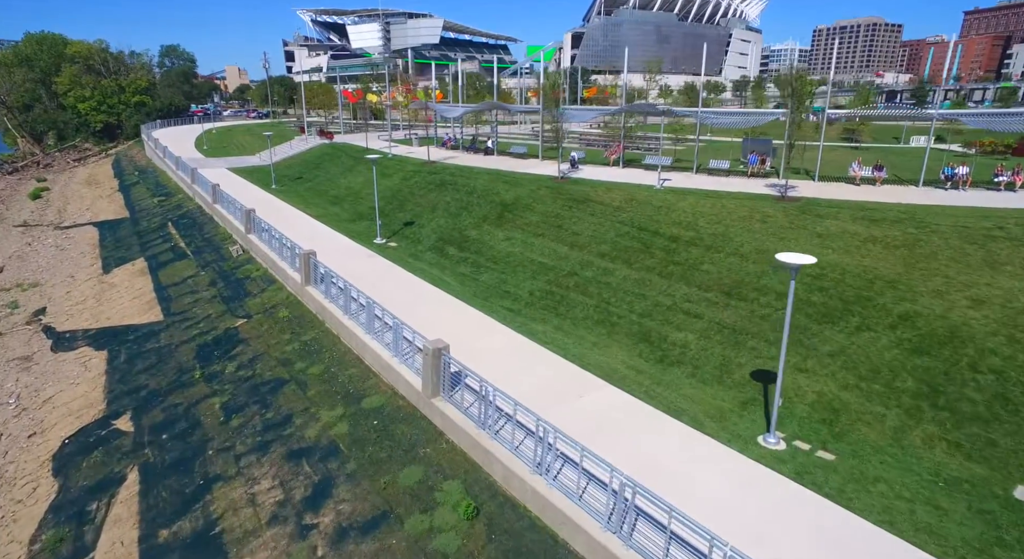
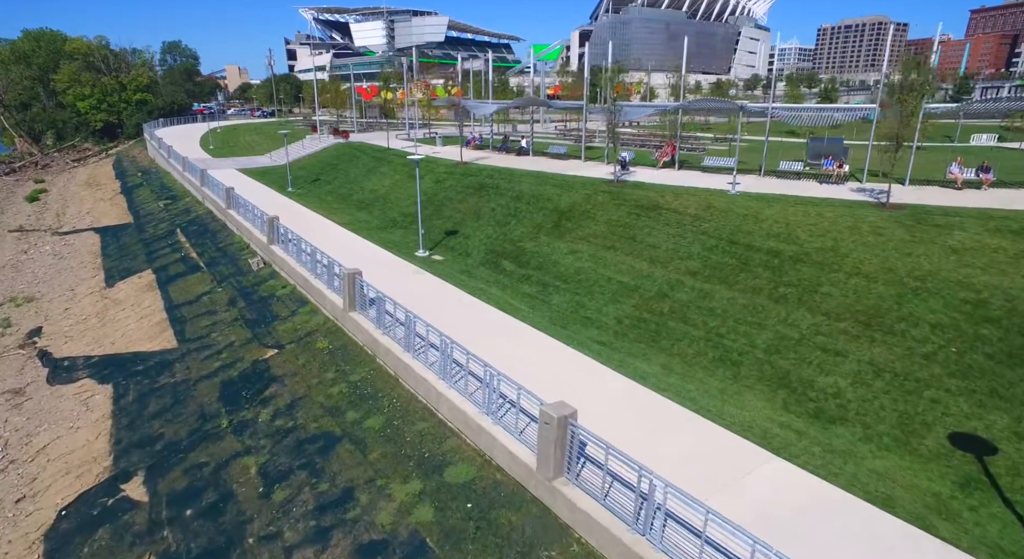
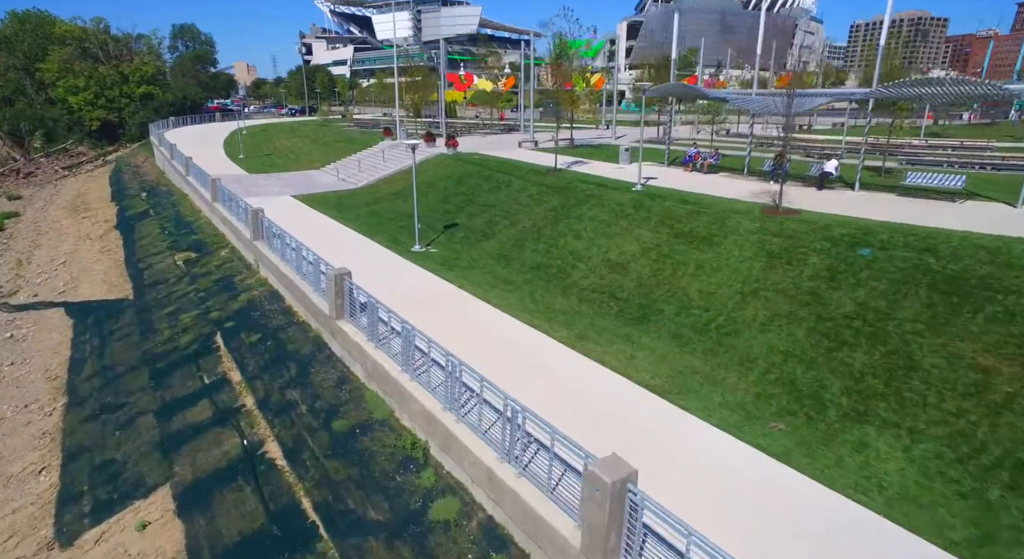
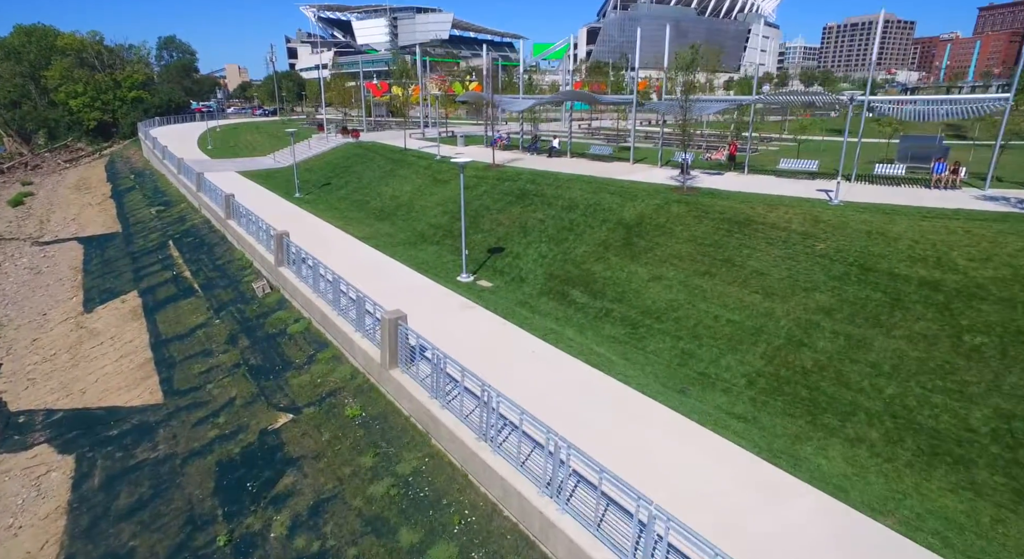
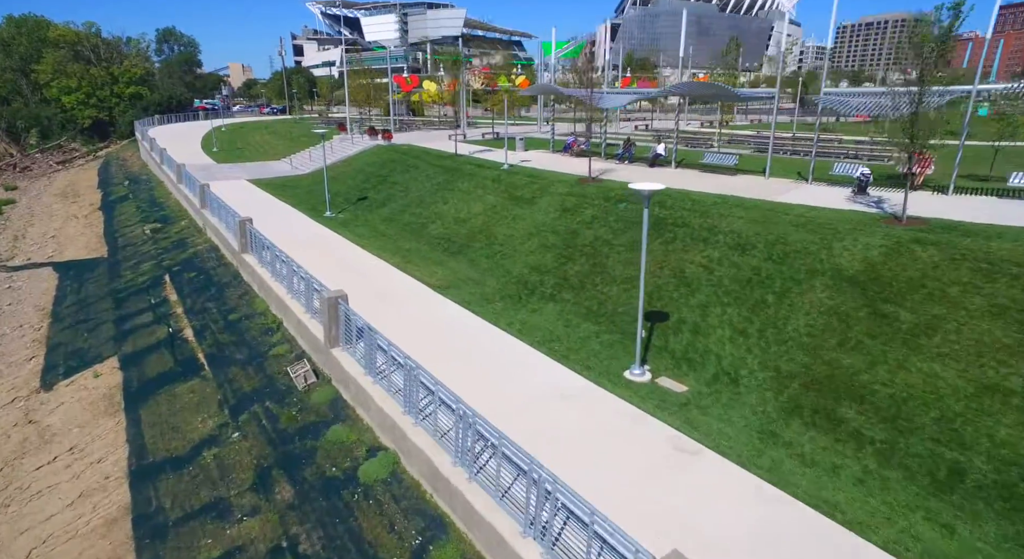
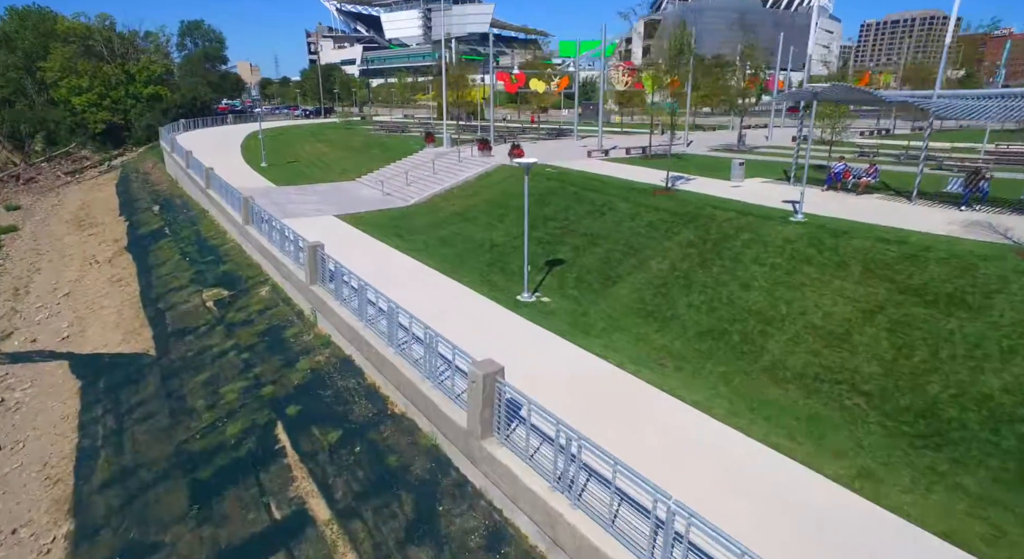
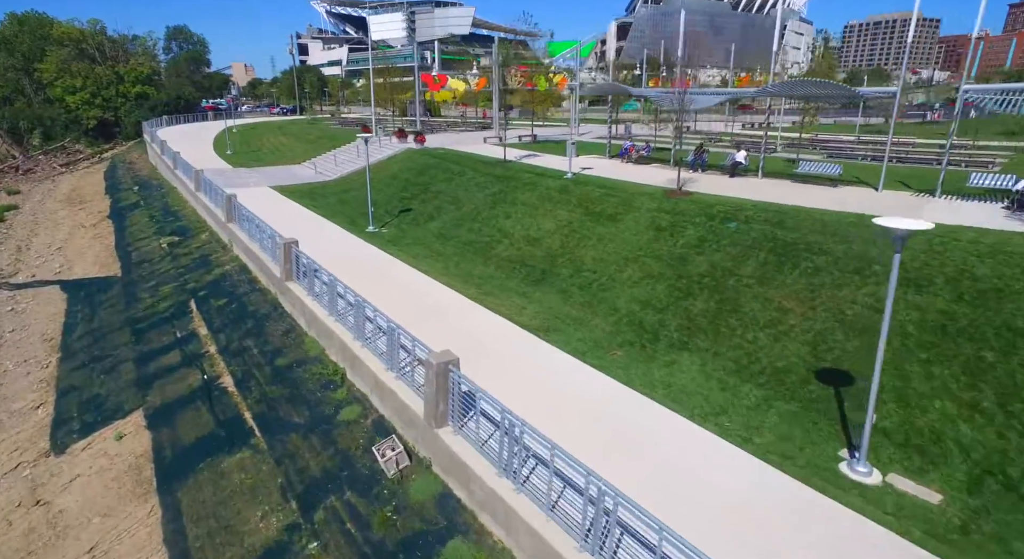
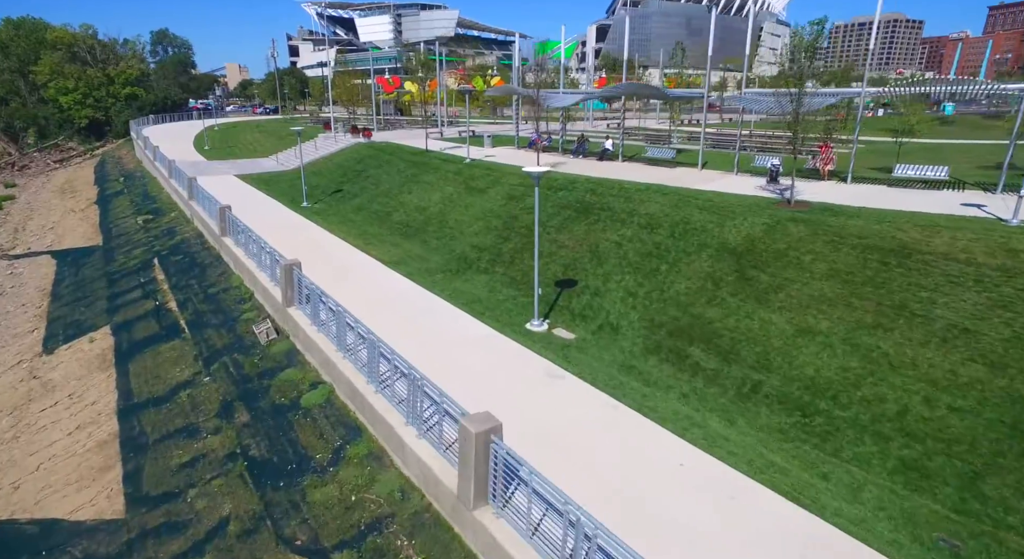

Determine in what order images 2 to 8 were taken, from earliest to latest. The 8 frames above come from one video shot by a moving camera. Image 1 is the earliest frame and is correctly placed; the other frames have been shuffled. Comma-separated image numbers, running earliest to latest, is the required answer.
2, 4, 8, 5, 7, 3, 6
